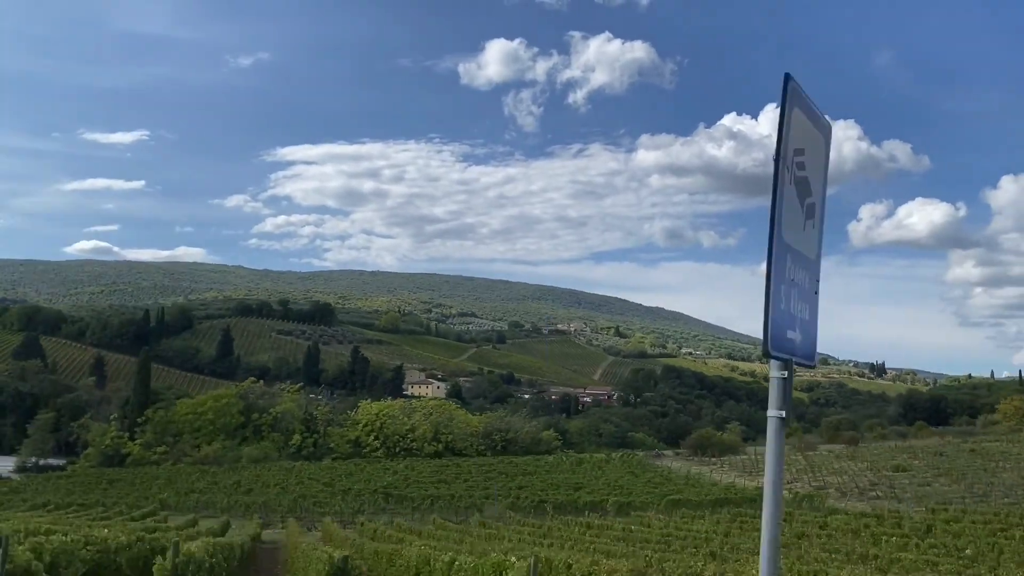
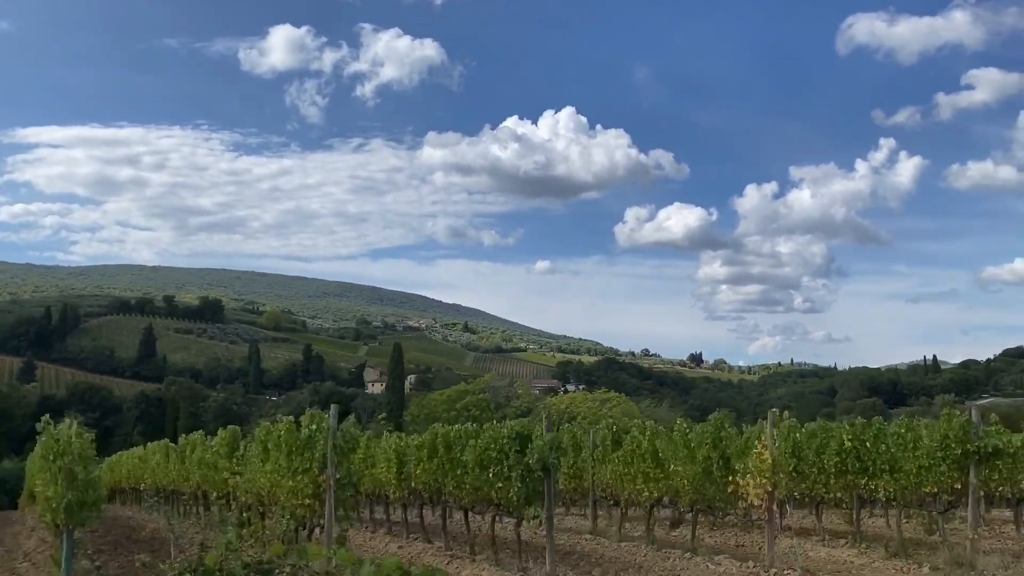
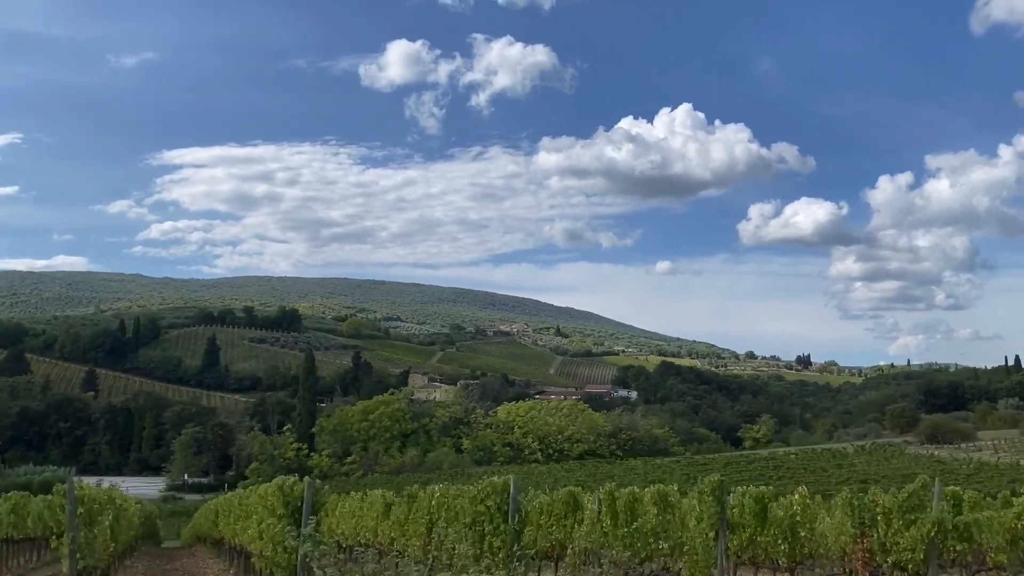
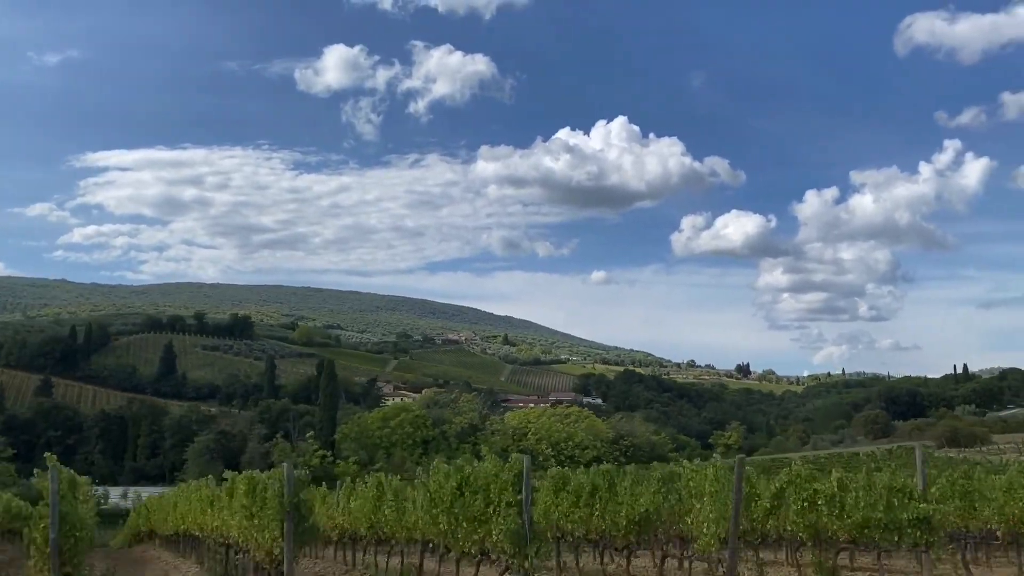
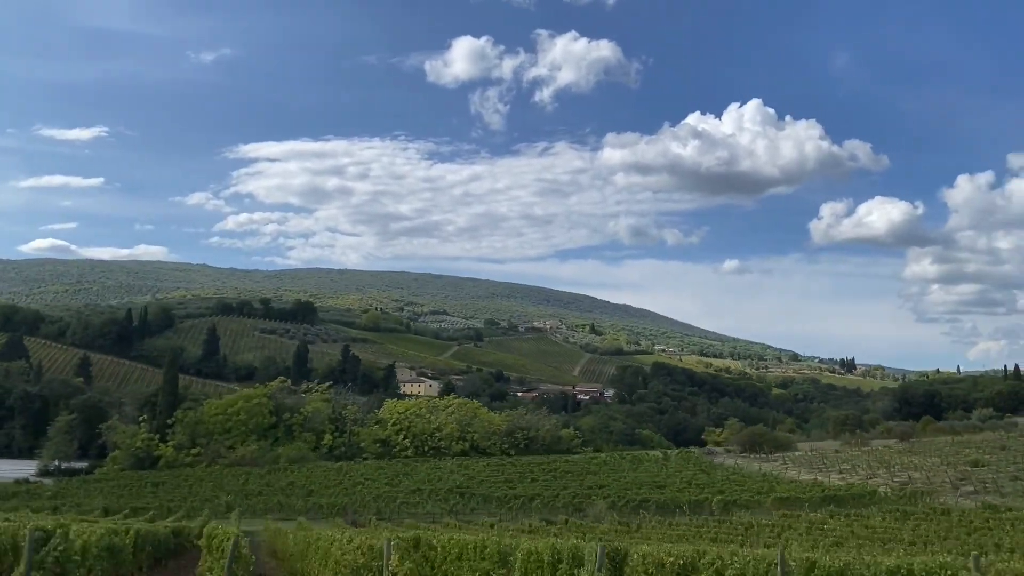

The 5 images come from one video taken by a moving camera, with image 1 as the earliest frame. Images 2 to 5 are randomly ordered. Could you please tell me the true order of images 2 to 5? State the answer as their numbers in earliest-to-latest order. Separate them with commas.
5, 3, 4, 2
